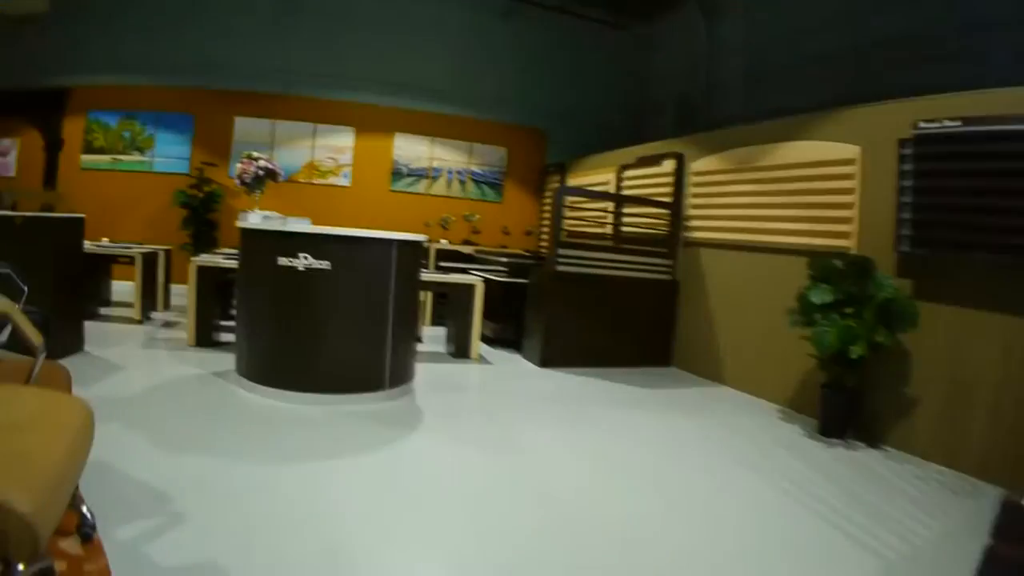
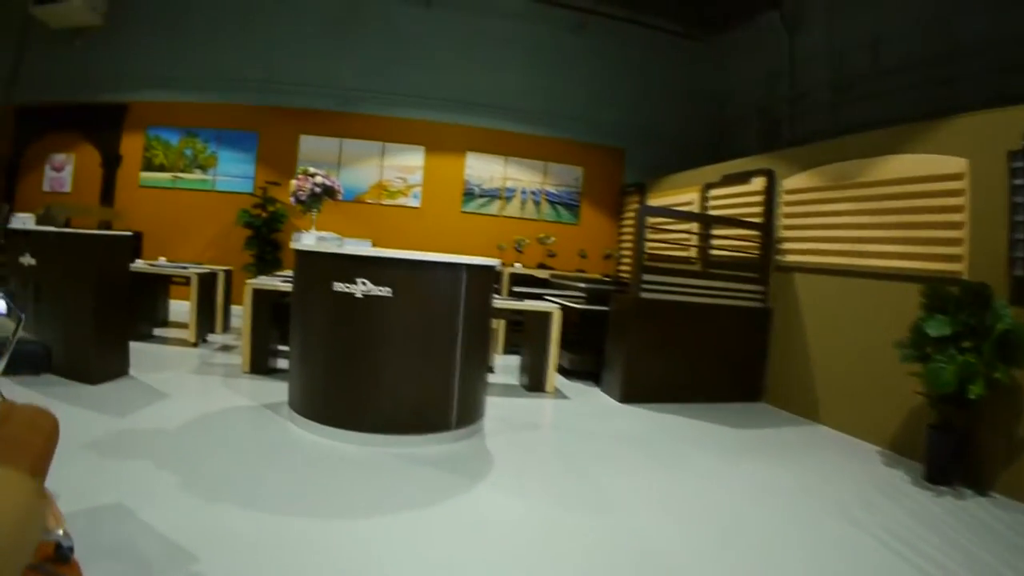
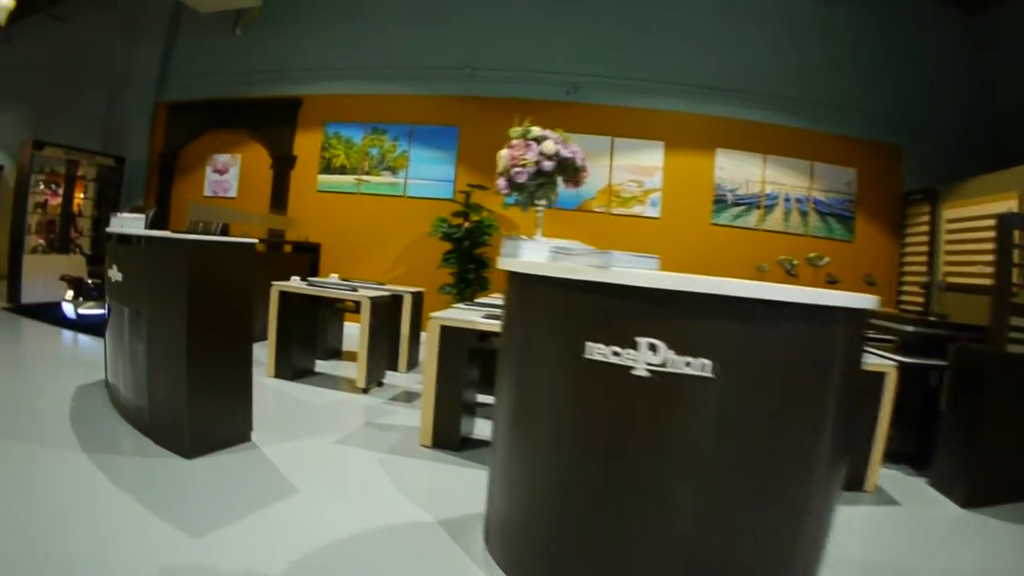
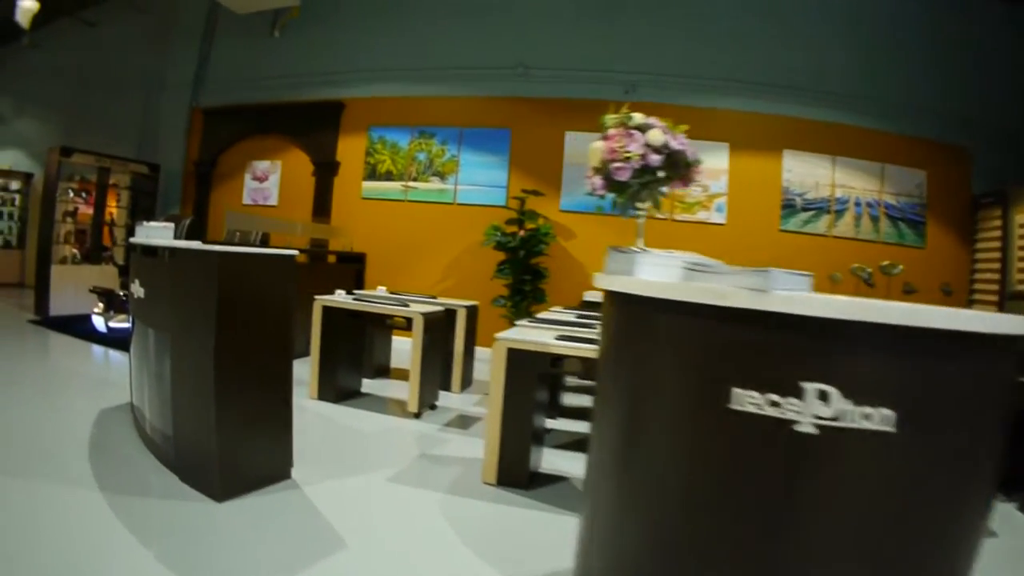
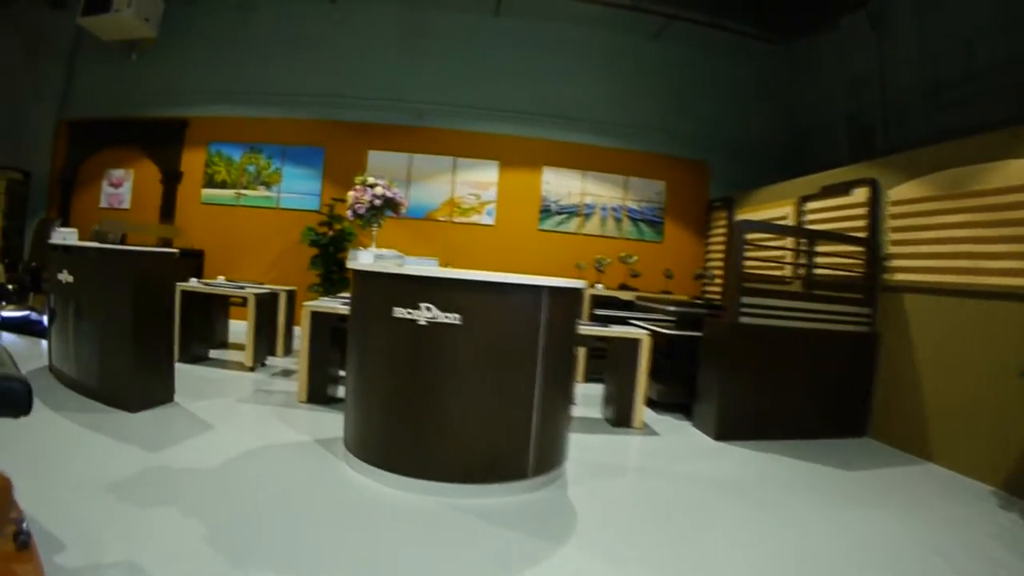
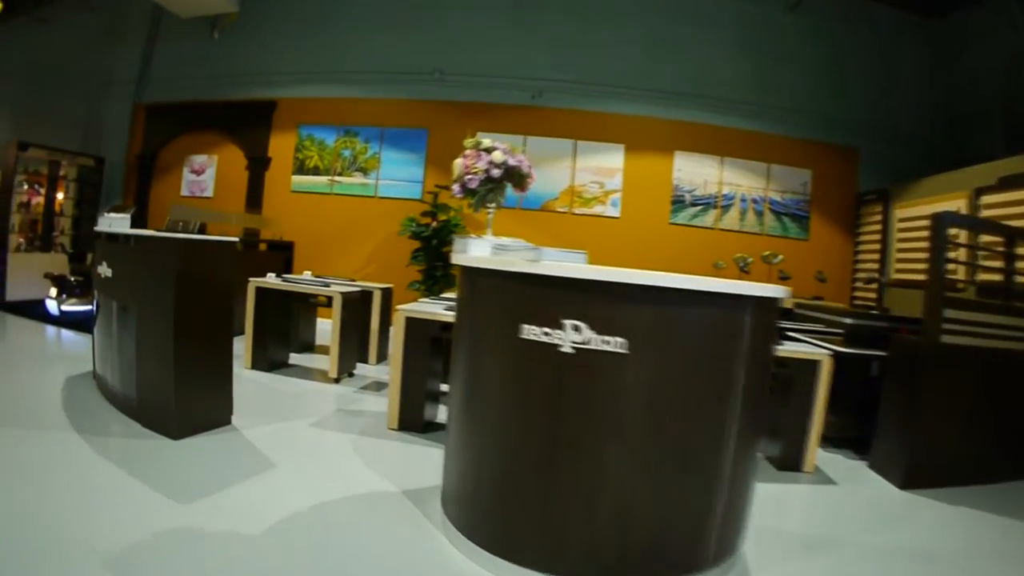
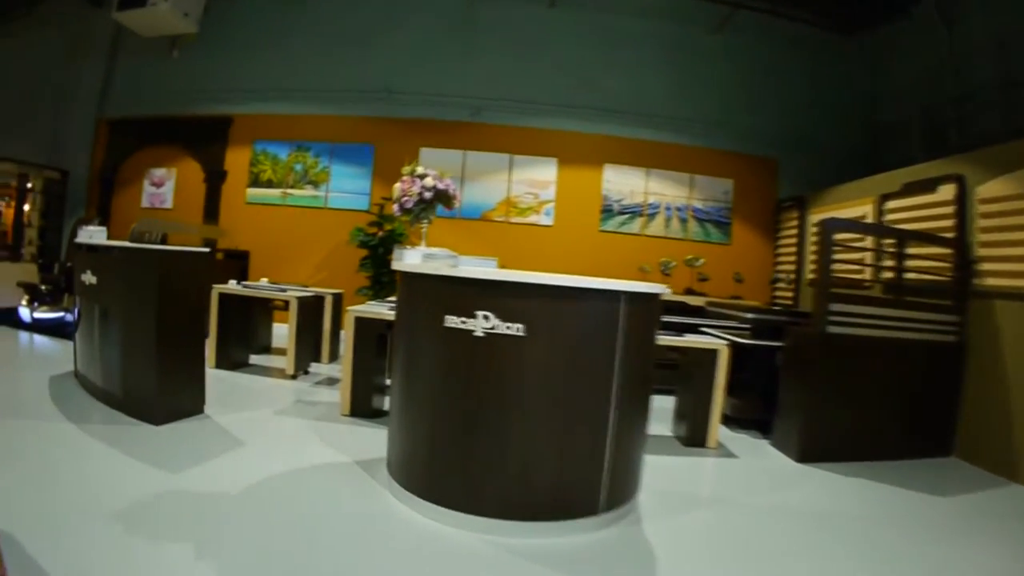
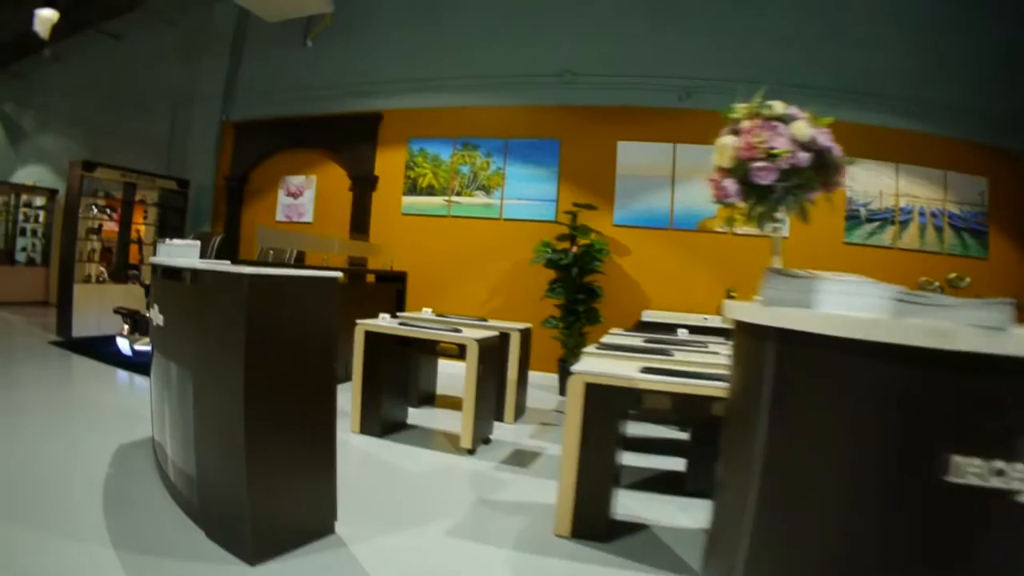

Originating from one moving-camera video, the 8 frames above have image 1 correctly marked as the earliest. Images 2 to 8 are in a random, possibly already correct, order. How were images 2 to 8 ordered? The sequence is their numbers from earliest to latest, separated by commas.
2, 5, 7, 6, 3, 4, 8
